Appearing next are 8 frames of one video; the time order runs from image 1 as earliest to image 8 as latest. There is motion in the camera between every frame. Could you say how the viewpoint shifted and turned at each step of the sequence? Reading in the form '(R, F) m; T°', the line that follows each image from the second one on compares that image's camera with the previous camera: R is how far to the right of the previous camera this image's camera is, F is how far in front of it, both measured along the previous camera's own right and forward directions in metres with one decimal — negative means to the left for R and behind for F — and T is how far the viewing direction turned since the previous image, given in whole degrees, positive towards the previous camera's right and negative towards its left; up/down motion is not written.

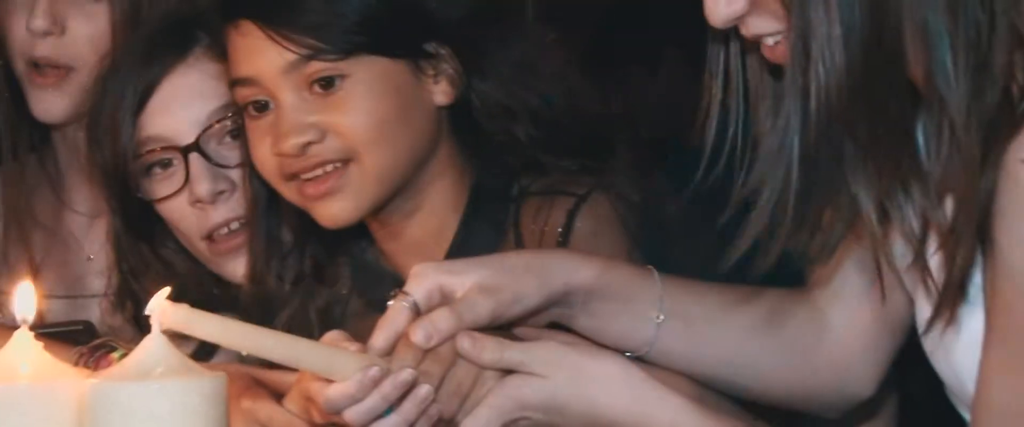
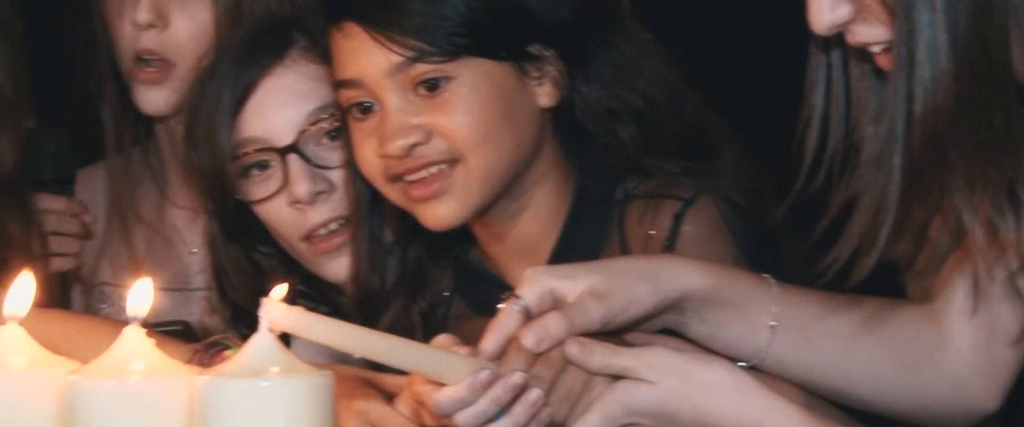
(0.0, 0.0) m; -3°
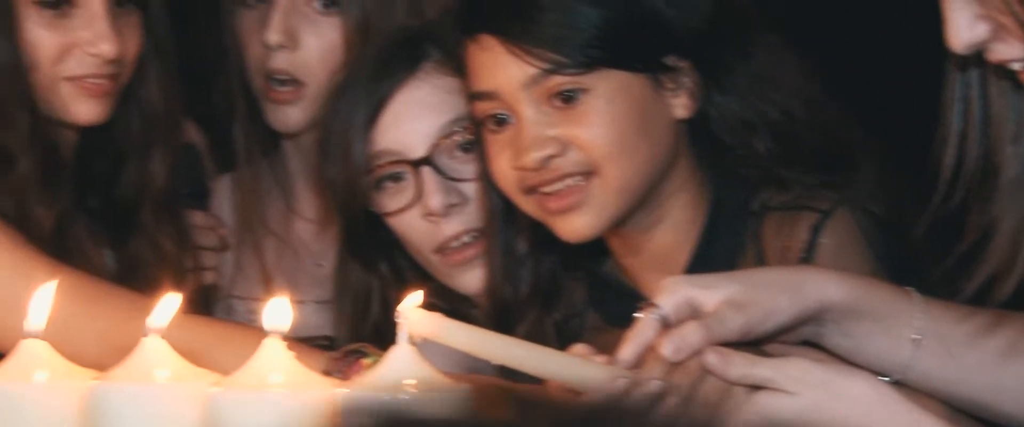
(0.0, 0.0) m; -4°
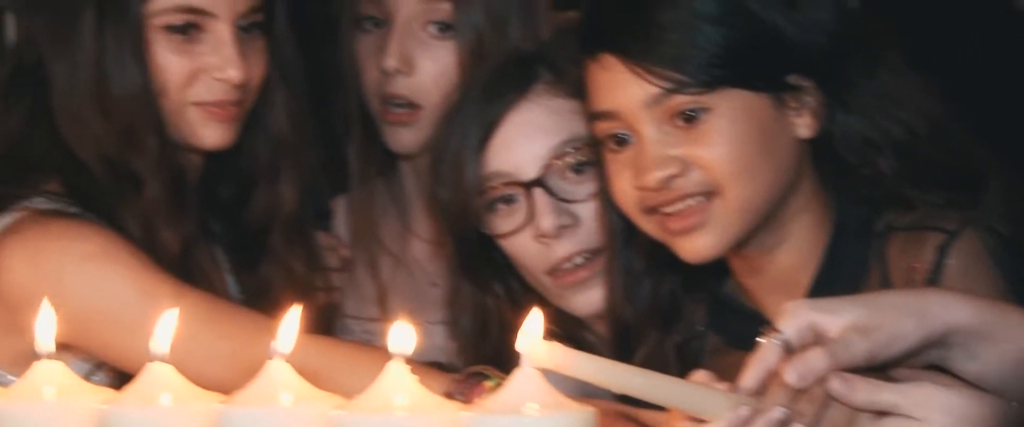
(0.0, 0.0) m; -3°
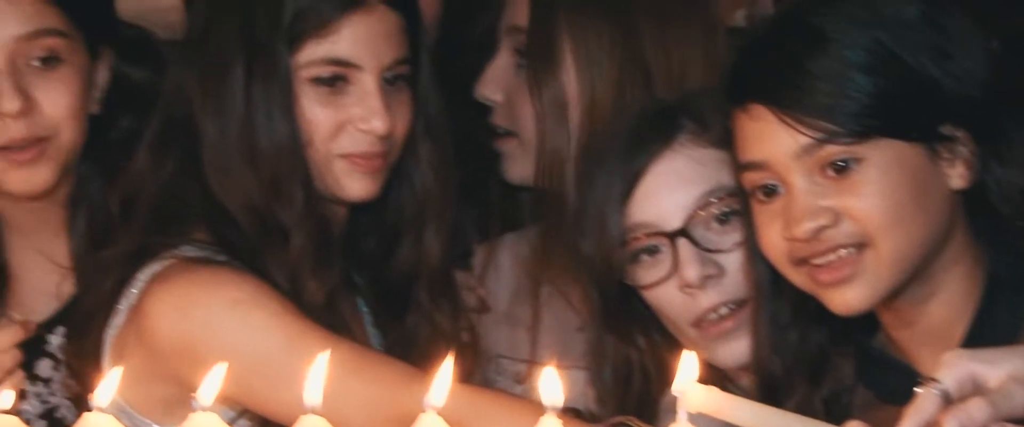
(0.0, 0.0) m; -5°
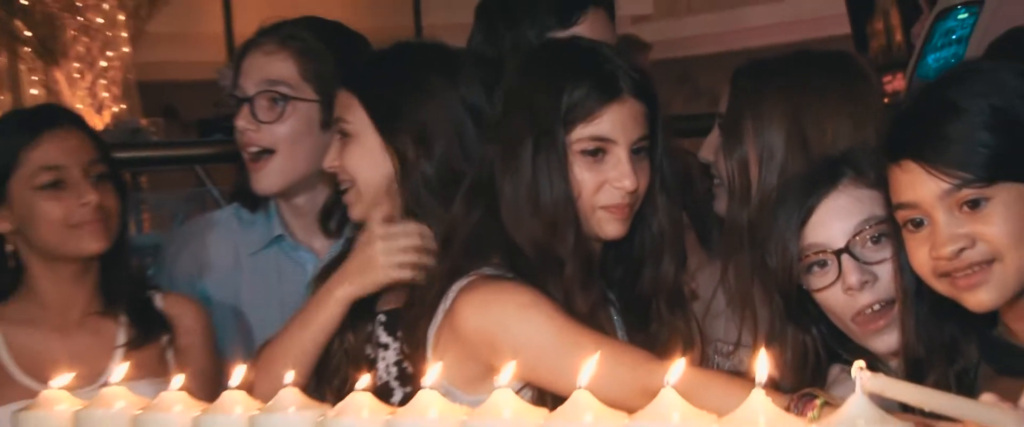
(-0.1, -0.6) m; -5°
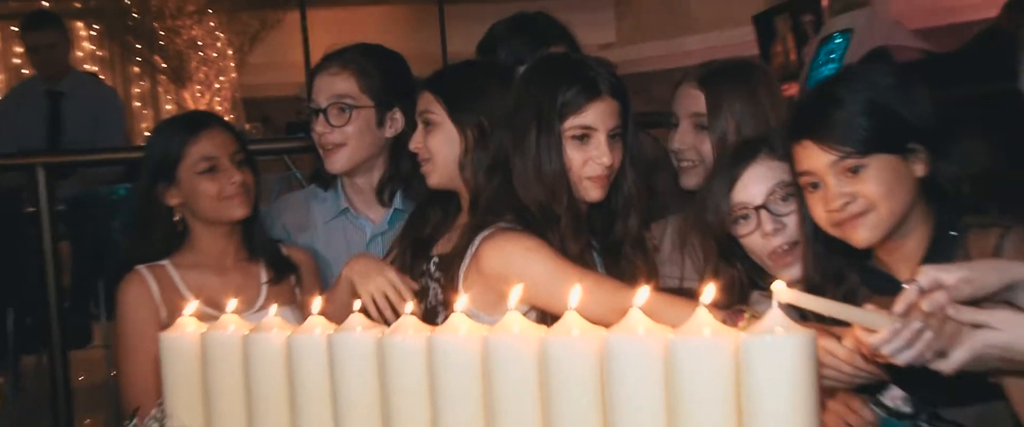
(-0.1, -0.8) m; +3°
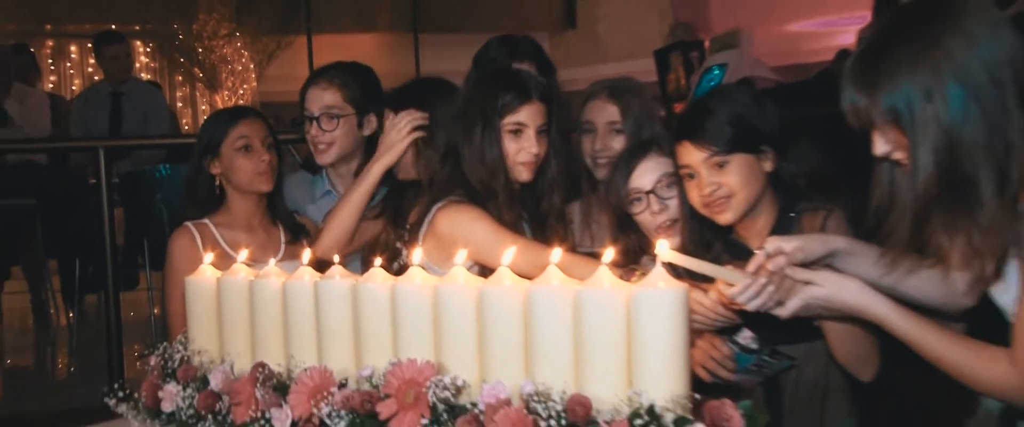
(-0.1, -0.9) m; +4°
